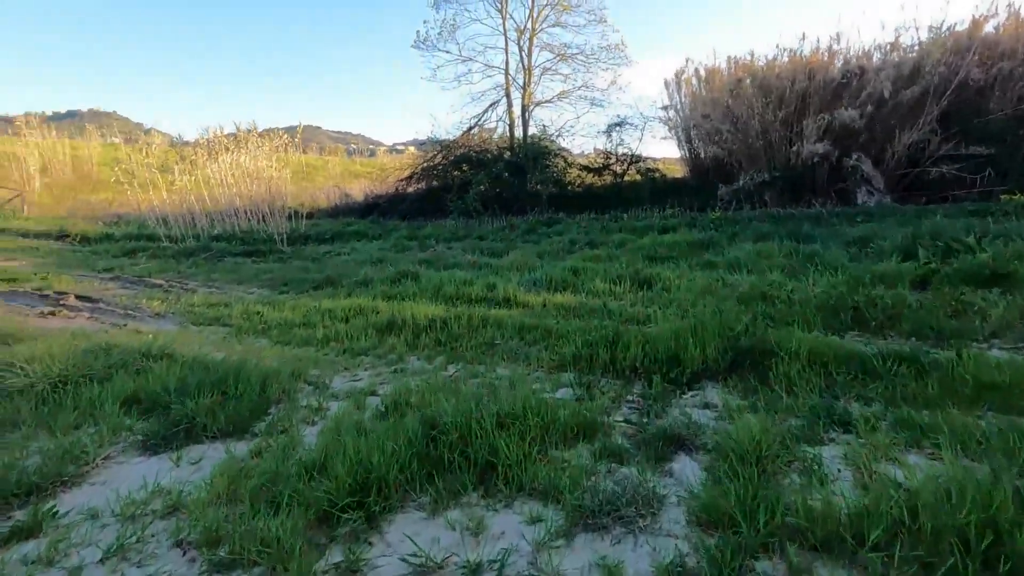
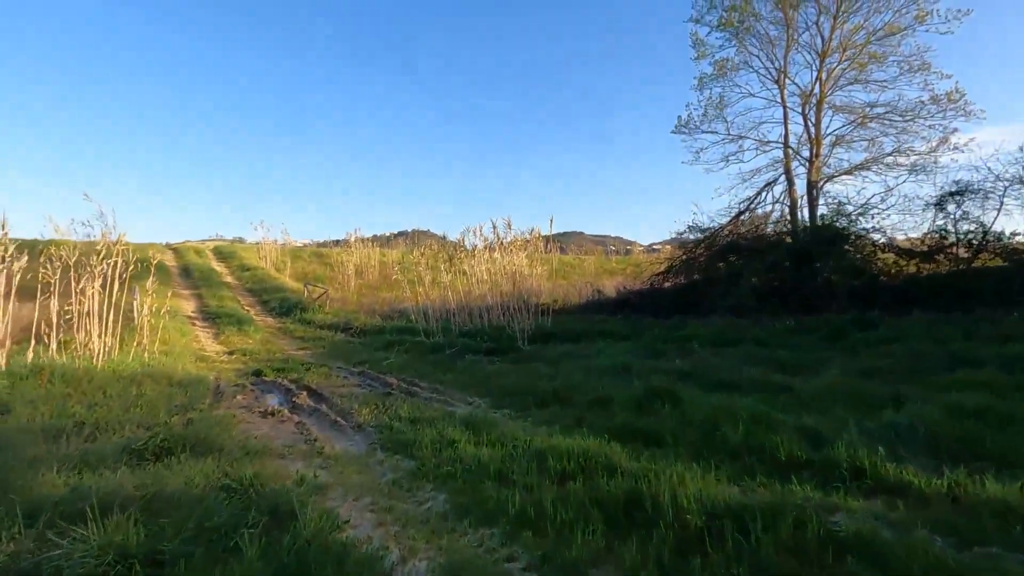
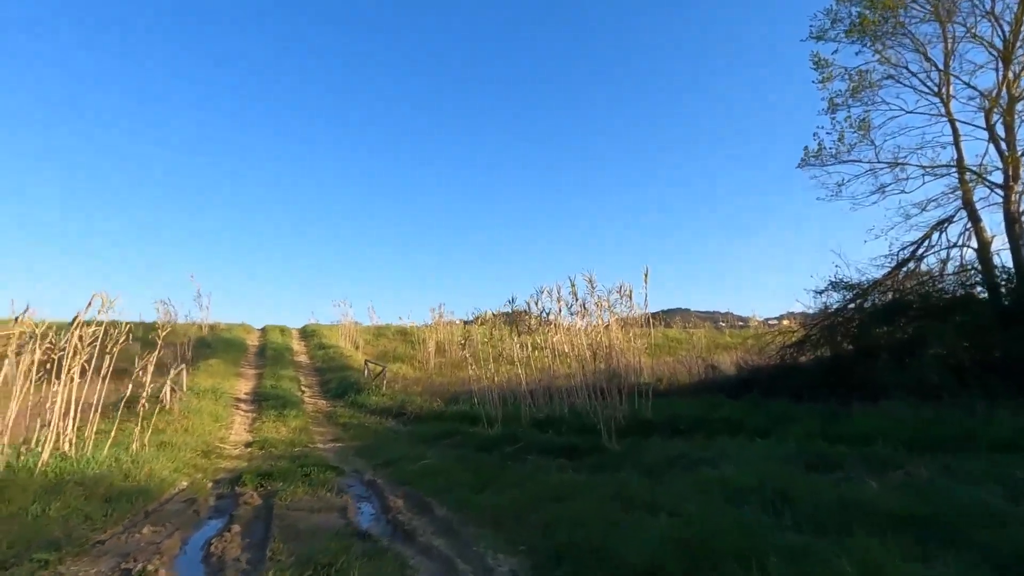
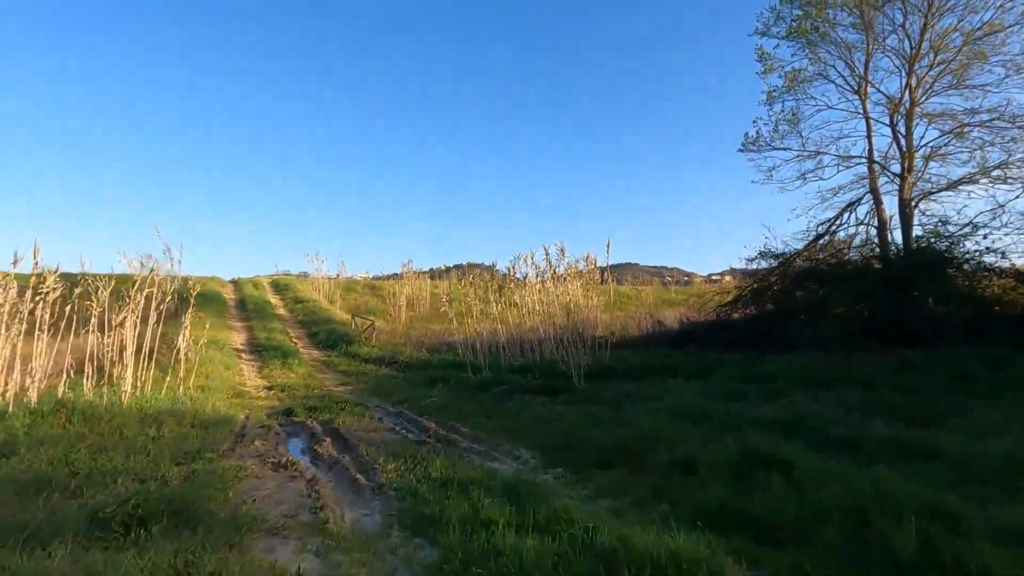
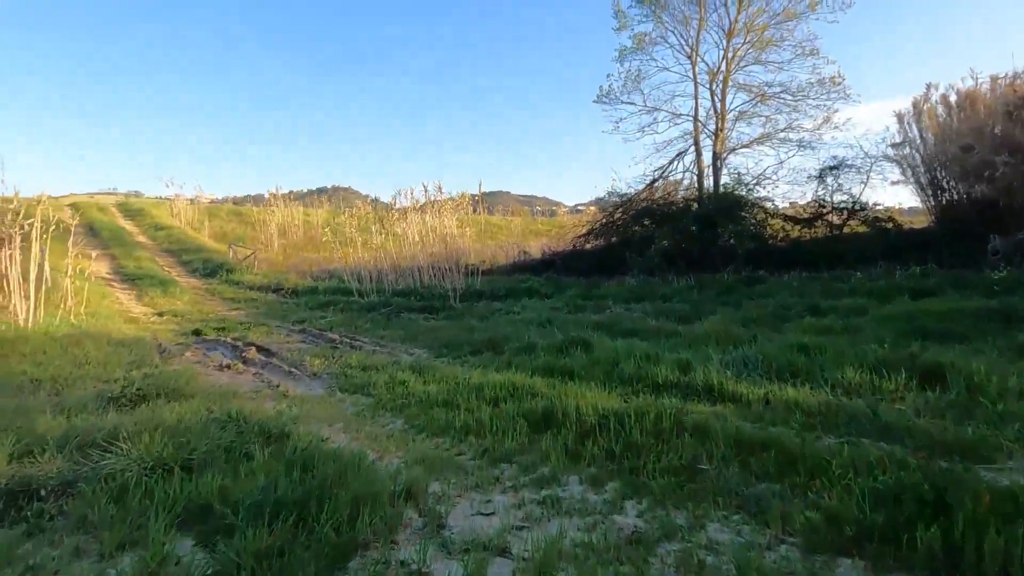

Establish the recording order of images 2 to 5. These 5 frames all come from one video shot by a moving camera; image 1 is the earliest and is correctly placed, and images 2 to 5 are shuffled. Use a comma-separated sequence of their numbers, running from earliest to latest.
5, 2, 4, 3
